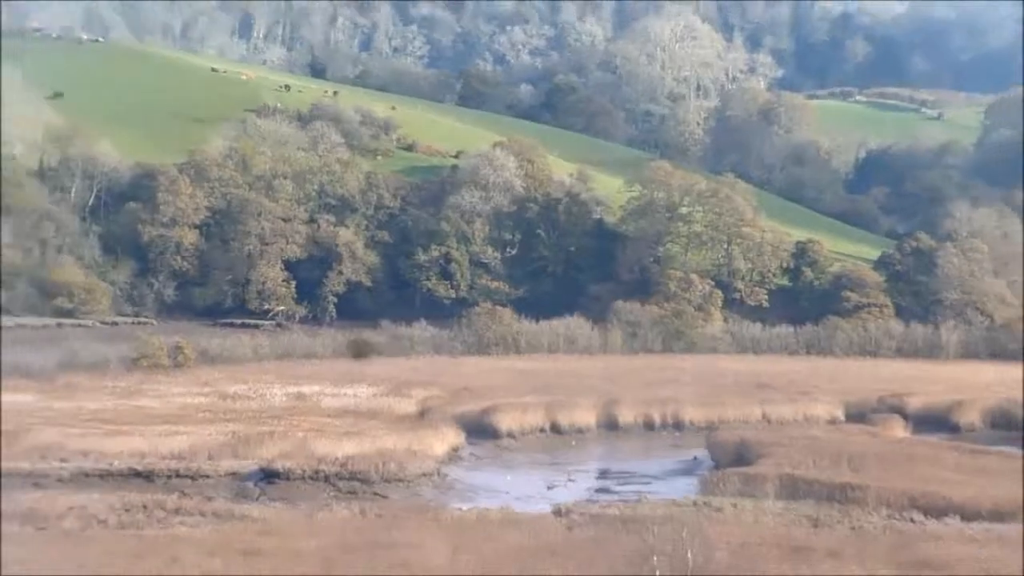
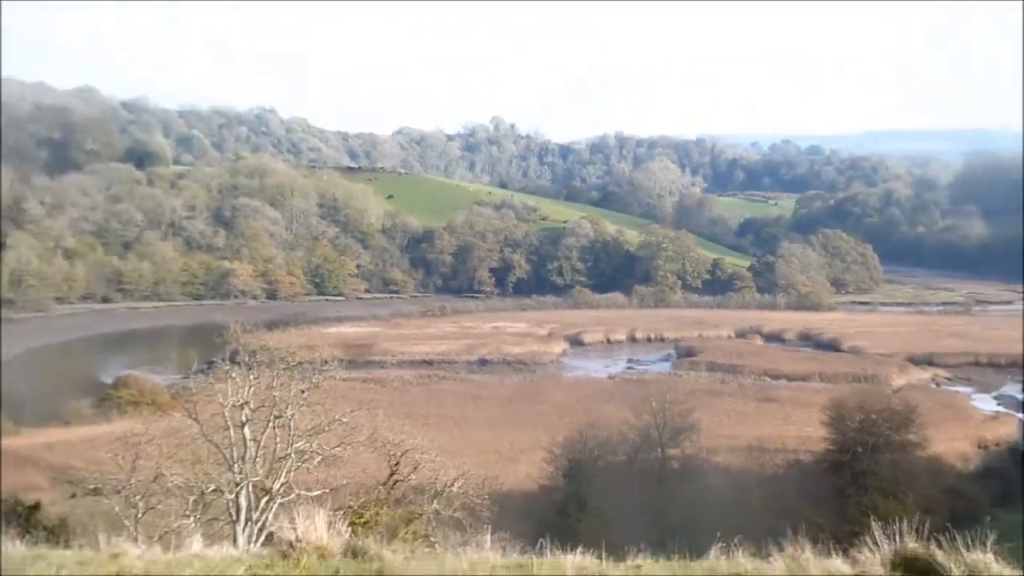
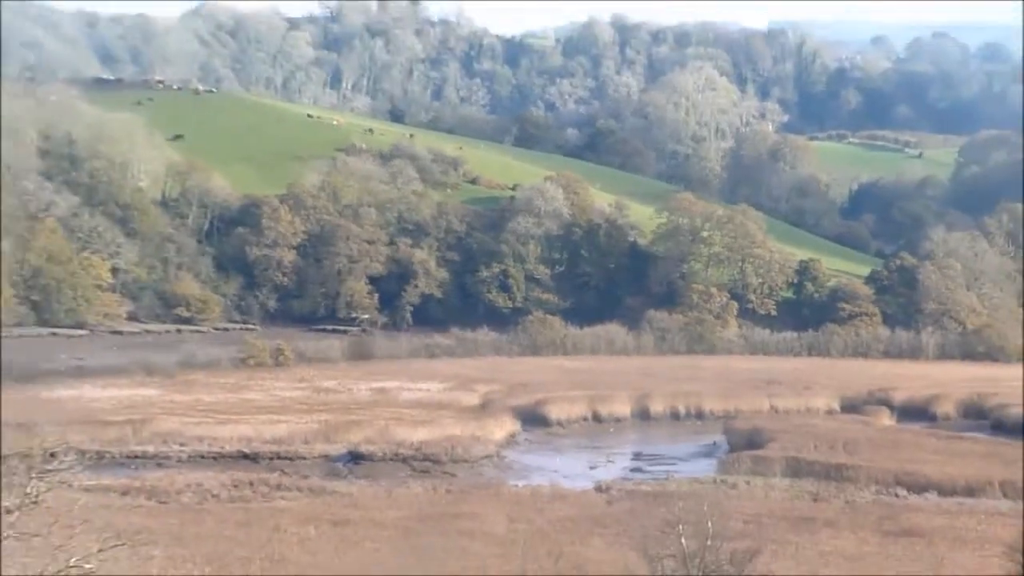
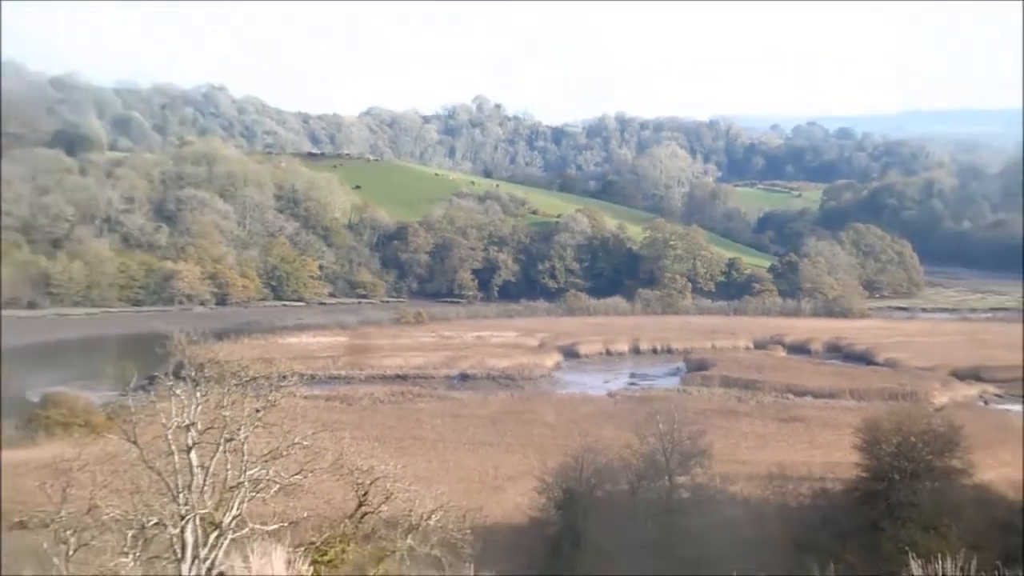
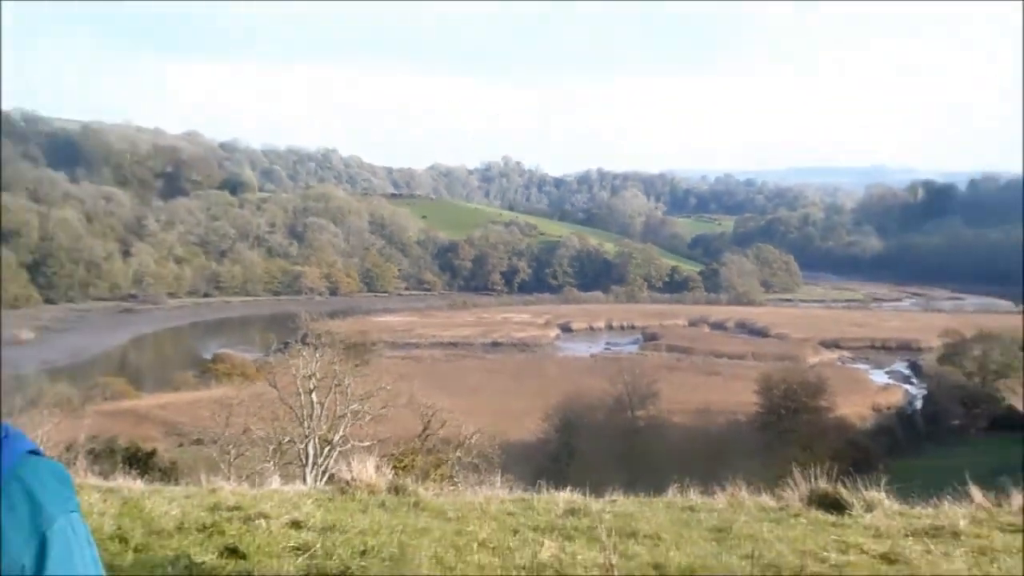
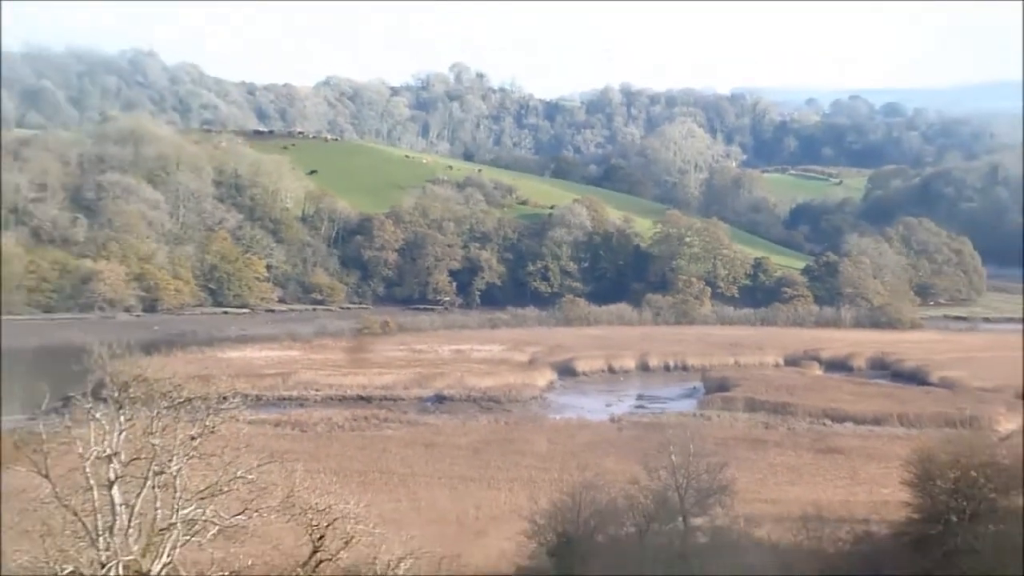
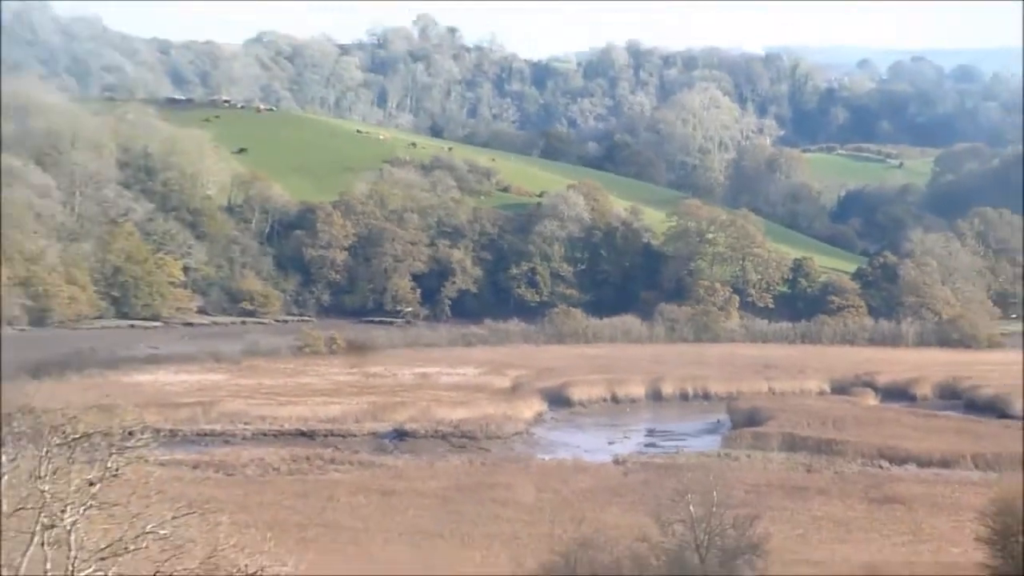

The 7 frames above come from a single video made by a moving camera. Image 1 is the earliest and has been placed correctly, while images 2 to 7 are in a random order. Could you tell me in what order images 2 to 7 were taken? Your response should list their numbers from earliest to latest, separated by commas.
3, 7, 6, 4, 2, 5
